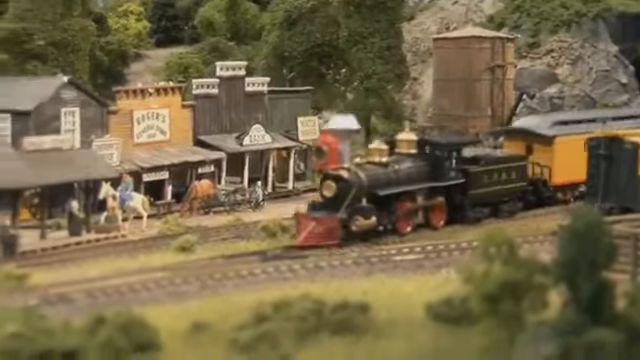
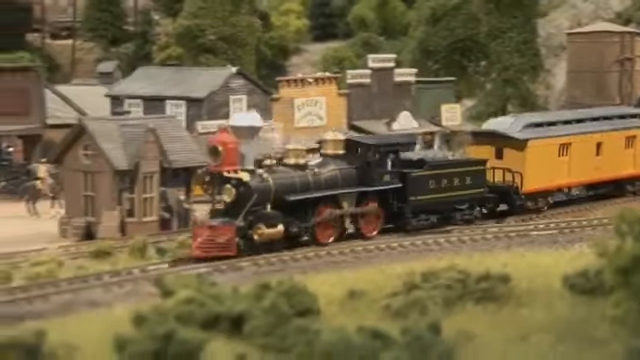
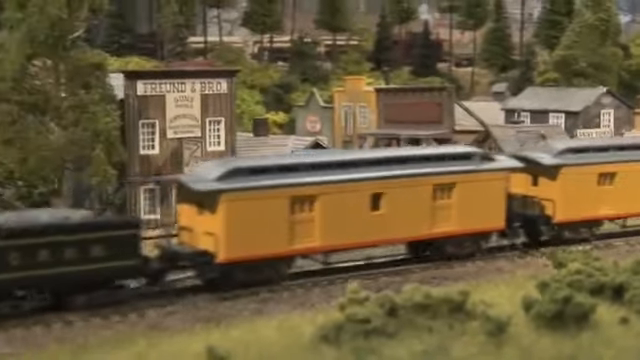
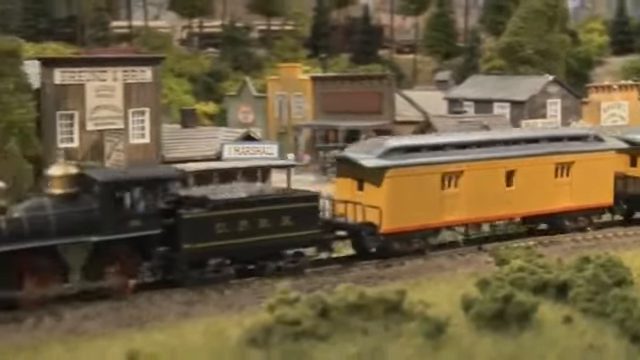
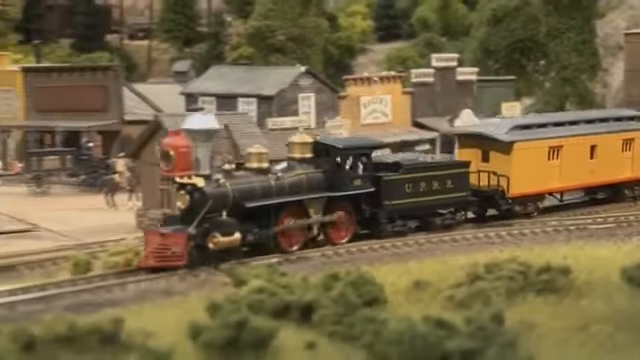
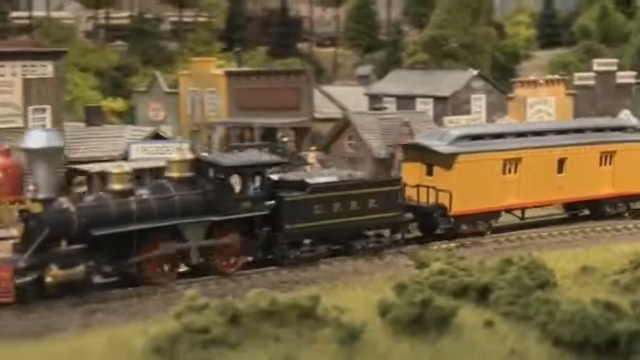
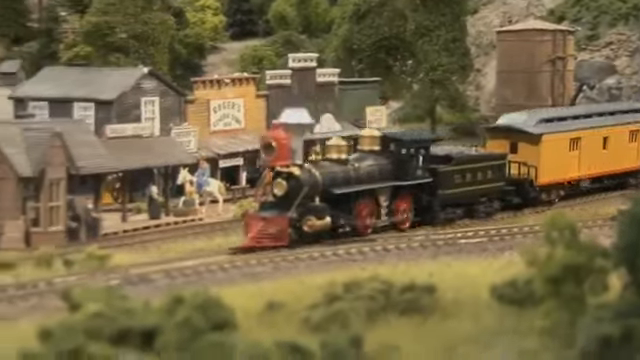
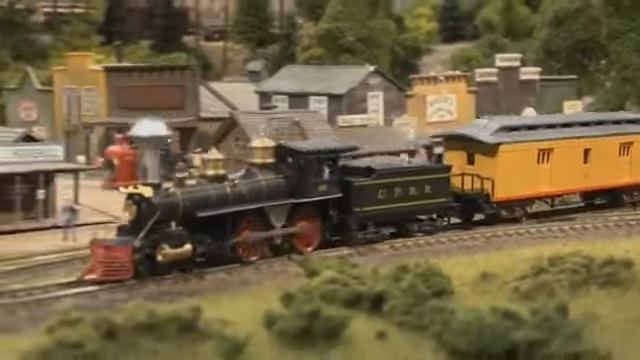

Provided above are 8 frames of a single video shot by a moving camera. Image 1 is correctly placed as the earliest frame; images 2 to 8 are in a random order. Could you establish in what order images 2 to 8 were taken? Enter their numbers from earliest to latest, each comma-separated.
7, 2, 5, 8, 6, 4, 3
